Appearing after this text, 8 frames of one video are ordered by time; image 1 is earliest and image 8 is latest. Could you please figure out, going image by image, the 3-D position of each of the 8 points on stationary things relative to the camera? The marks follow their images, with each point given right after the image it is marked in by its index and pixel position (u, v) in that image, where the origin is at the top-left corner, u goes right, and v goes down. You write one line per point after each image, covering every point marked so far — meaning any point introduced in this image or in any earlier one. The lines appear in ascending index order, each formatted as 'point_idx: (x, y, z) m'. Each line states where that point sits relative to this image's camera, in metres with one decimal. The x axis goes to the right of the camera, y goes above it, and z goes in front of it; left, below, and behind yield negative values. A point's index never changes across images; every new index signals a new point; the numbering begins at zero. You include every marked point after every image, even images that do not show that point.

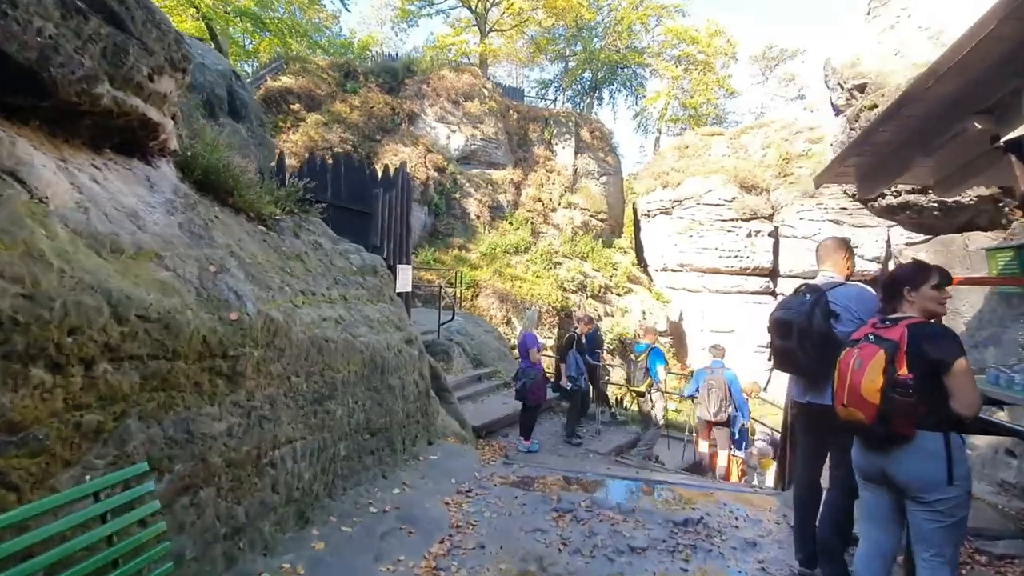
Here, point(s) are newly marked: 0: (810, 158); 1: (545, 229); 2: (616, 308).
0: (+10.7, +4.7, +18.5) m
1: (+1.2, +2.1, +18.7) m
2: (+3.5, -0.6, +17.1) m
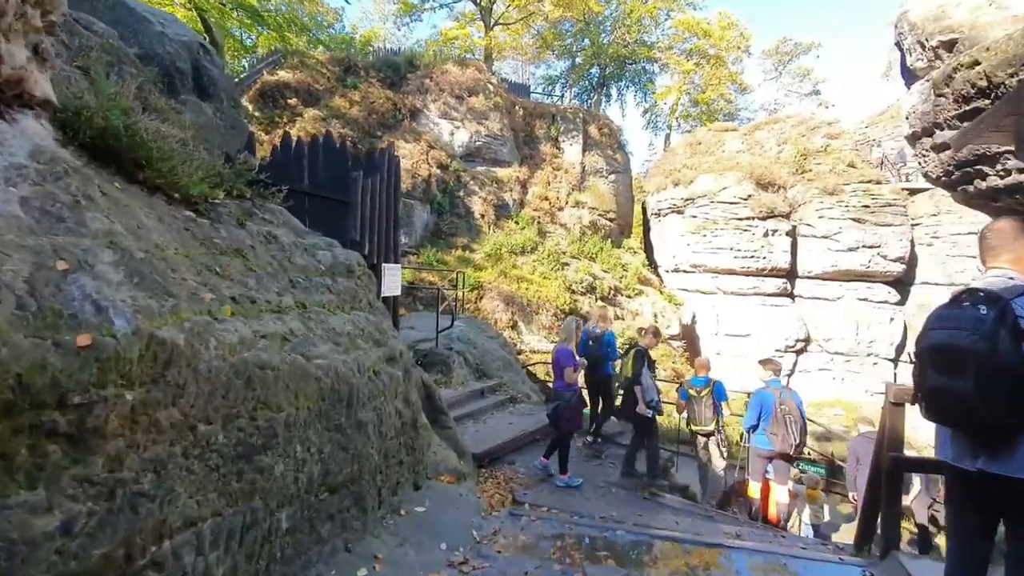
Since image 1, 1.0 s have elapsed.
0: (+10.9, +4.6, +17.7) m
1: (+1.4, +2.0, +17.9) m
2: (+3.7, -0.7, +16.4) m
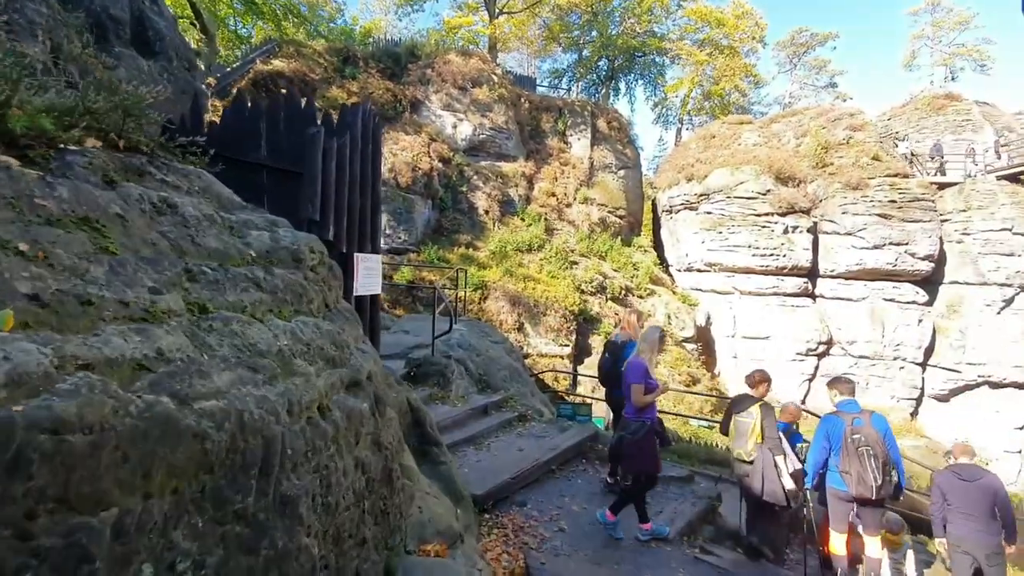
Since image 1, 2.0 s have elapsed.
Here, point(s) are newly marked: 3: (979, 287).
0: (+11.1, +4.6, +16.7) m
1: (+1.6, +2.0, +17.1) m
2: (+3.8, -0.7, +15.5) m
3: (+14.2, 0.0, +15.5) m
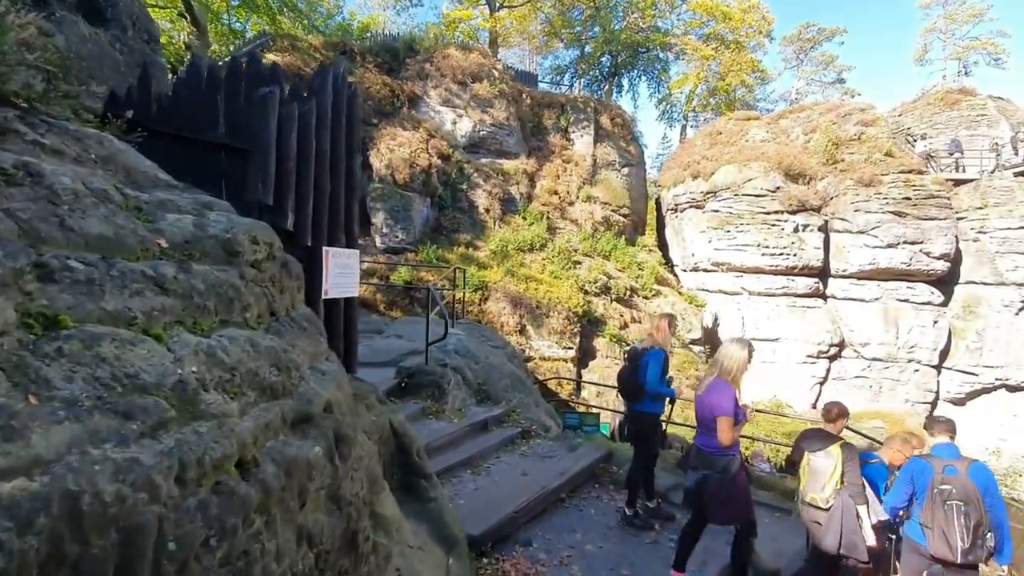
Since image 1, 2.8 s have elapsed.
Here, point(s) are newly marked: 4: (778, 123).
0: (+11.1, +4.6, +16.2) m
1: (+1.6, +2.0, +16.6) m
2: (+3.9, -0.7, +15.0) m
3: (+14.2, 0.0, +15.0) m
4: (+9.4, +5.8, +18.0) m
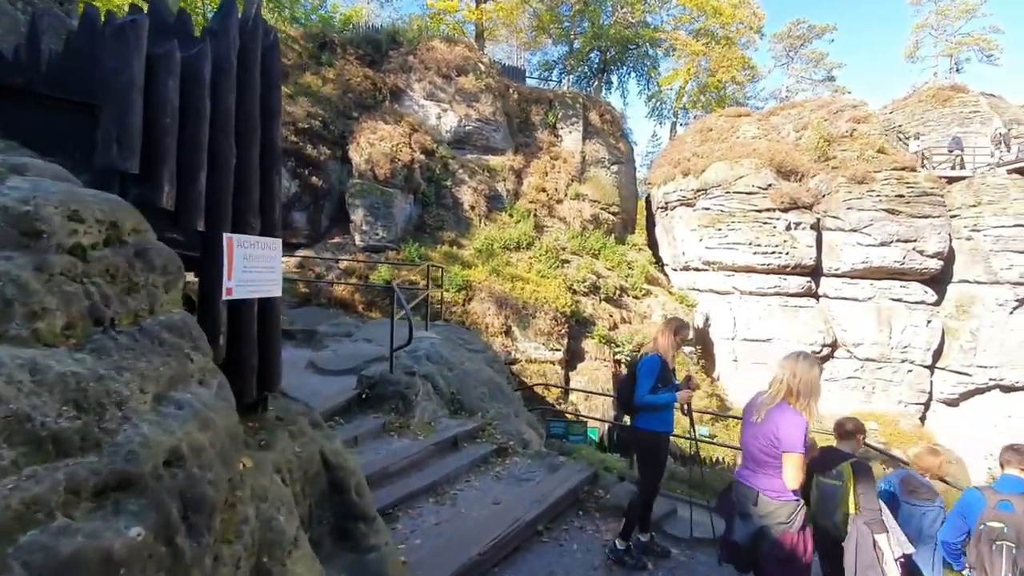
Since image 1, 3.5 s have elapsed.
0: (+10.7, +4.6, +15.9) m
1: (+1.2, +2.0, +16.1) m
2: (+3.5, -0.7, +14.6) m
3: (+13.8, +0.1, +14.8) m
4: (+8.9, +5.8, +17.7) m
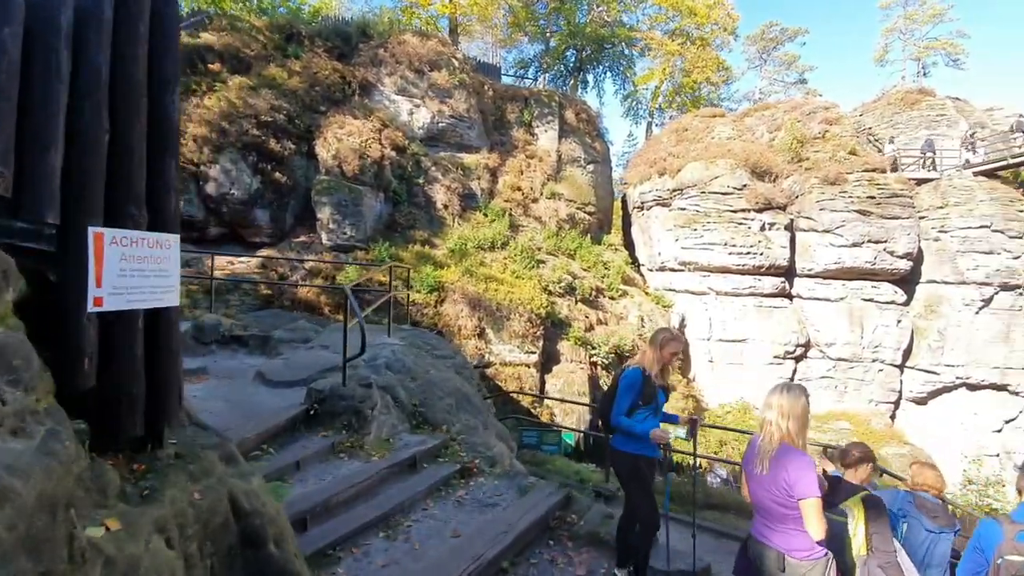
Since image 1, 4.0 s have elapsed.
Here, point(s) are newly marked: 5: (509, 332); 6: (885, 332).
0: (+9.9, +4.6, +16.0) m
1: (+0.4, +2.0, +15.8) m
2: (+2.8, -0.7, +14.4) m
3: (+13.1, +0.1, +15.0) m
4: (+8.0, +5.8, +17.7) m
5: (-0.1, -1.0, +11.7) m
6: (+11.0, -1.3, +15.0) m
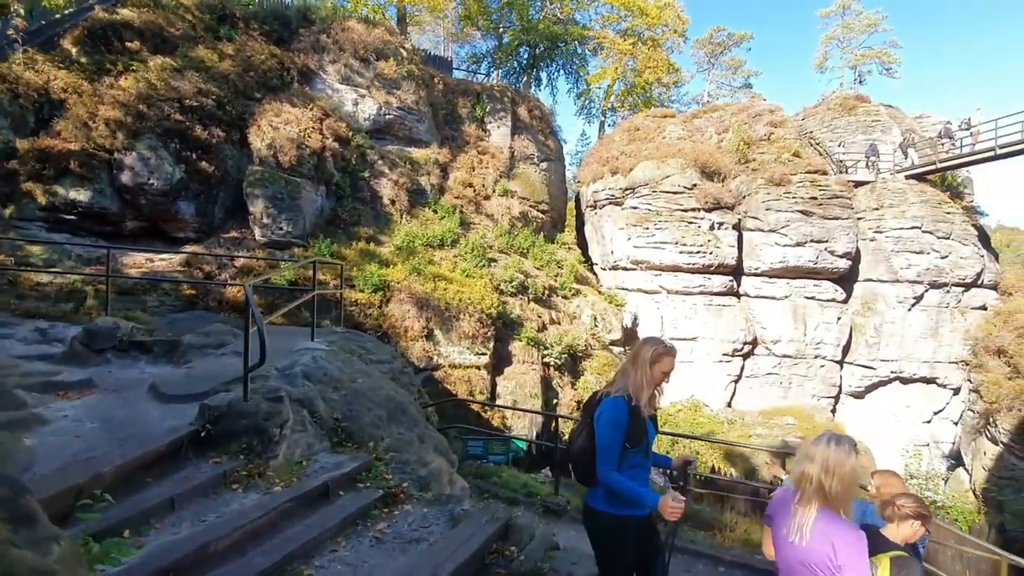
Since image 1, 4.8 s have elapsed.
0: (+8.4, +4.7, +16.4) m
1: (-1.0, +2.0, +15.3) m
2: (+1.4, -0.7, +14.1) m
3: (+11.6, +0.1, +15.6) m
4: (+6.4, +5.9, +17.9) m
5: (-1.2, -1.0, +11.2) m
6: (+9.5, -1.2, +15.5) m
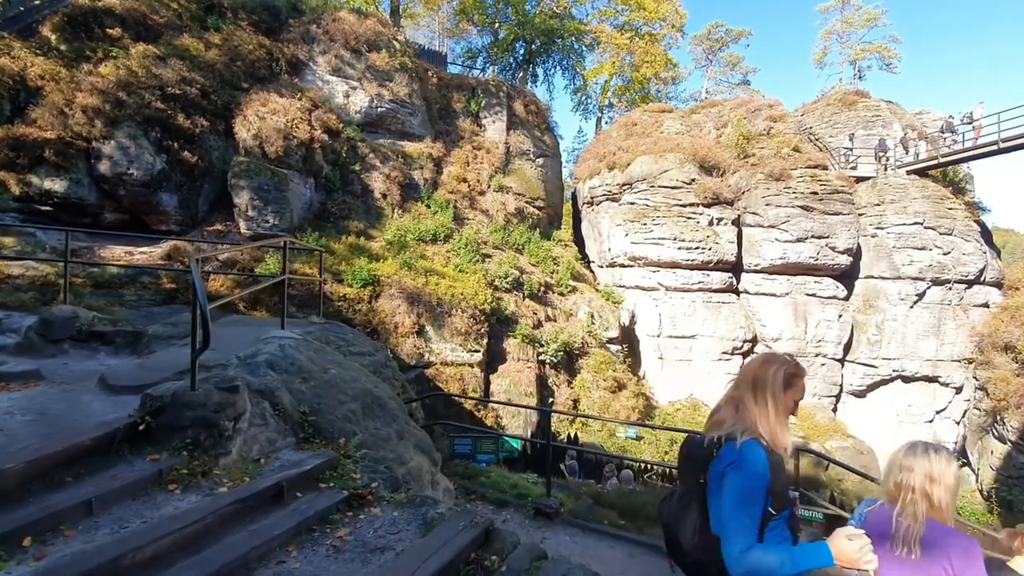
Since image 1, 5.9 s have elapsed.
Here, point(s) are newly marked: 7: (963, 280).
0: (+8.2, +4.8, +16.1) m
1: (-1.2, +2.1, +15.0) m
2: (+1.3, -0.6, +13.8) m
3: (+11.5, +0.2, +15.3) m
4: (+6.2, +6.0, +17.6) m
5: (-1.3, -0.9, +10.8) m
6: (+9.4, -1.1, +15.2) m
7: (+13.1, +0.2, +14.8) m
